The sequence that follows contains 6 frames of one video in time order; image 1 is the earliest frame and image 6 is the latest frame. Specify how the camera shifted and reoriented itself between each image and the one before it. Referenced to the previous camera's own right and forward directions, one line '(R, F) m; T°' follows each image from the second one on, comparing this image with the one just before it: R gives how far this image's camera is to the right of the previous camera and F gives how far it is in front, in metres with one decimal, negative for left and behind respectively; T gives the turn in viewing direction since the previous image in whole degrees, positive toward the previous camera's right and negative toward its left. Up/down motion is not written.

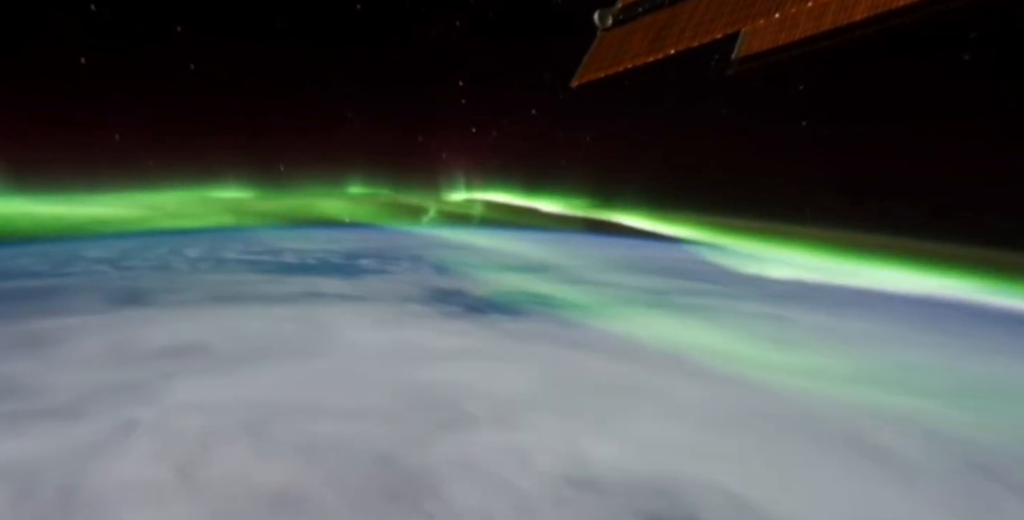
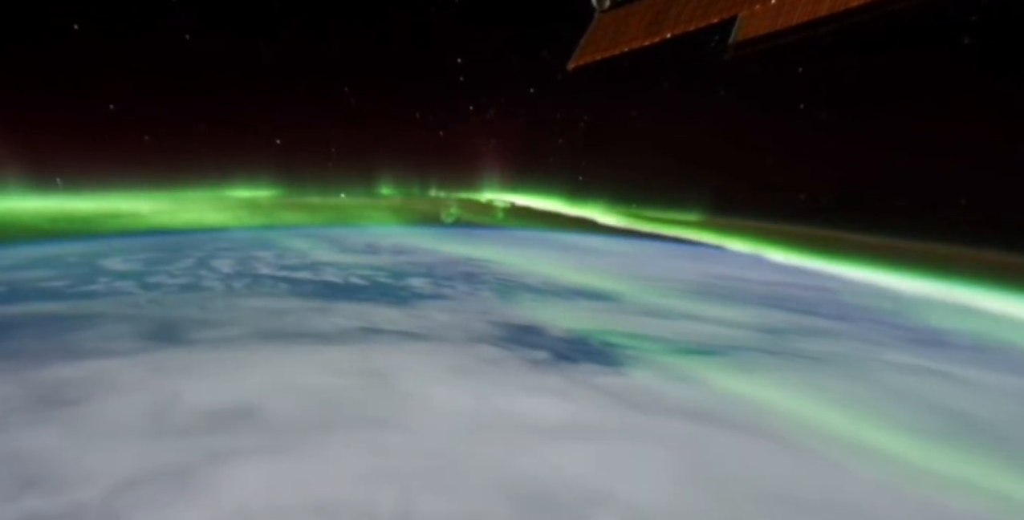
(-0.5, +0.5) m; -1°
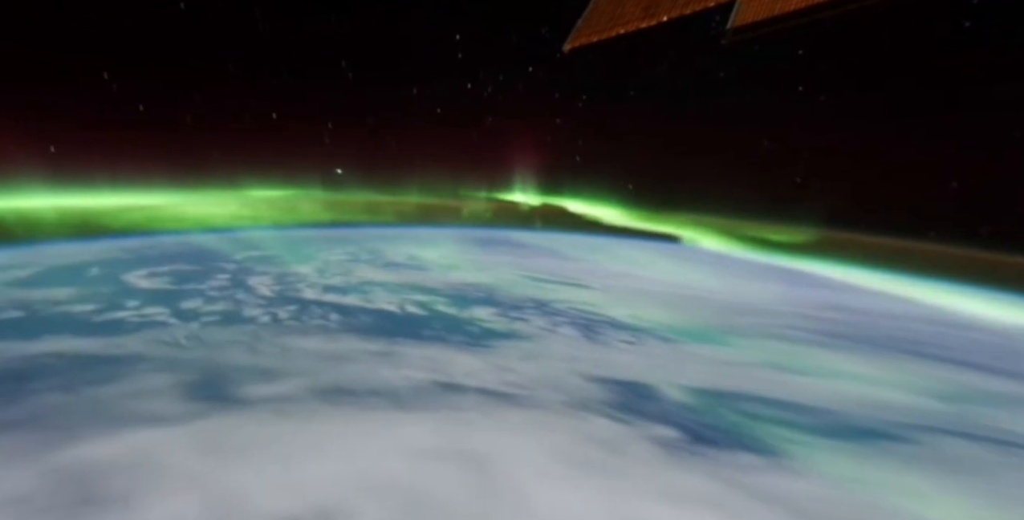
(-0.5, +0.5) m; -1°
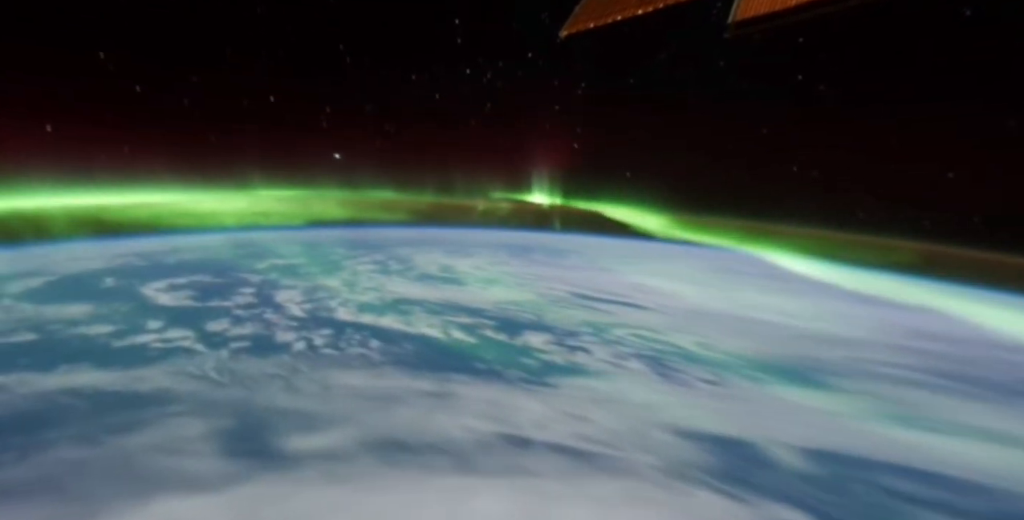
(-0.3, +0.3) m; -1°
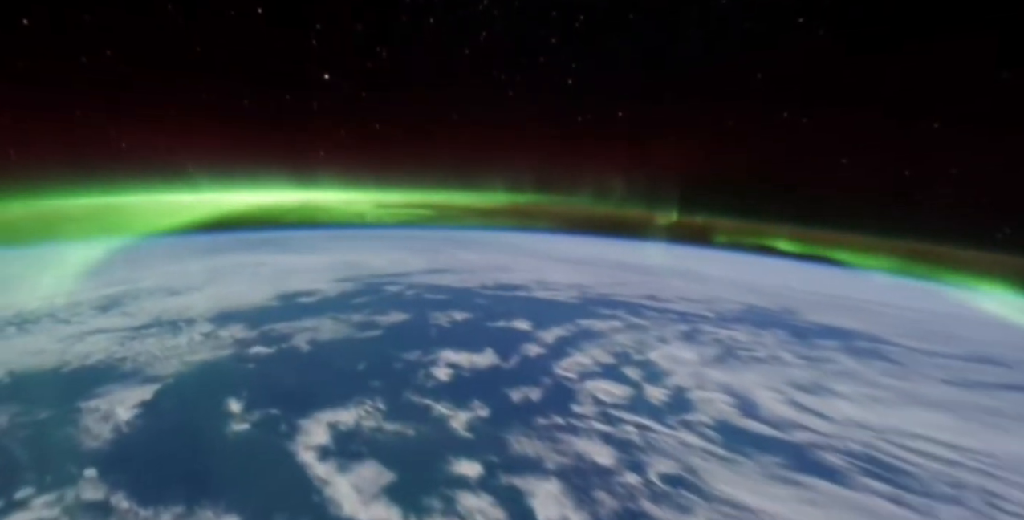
(-1.9, +1.9) m; -8°
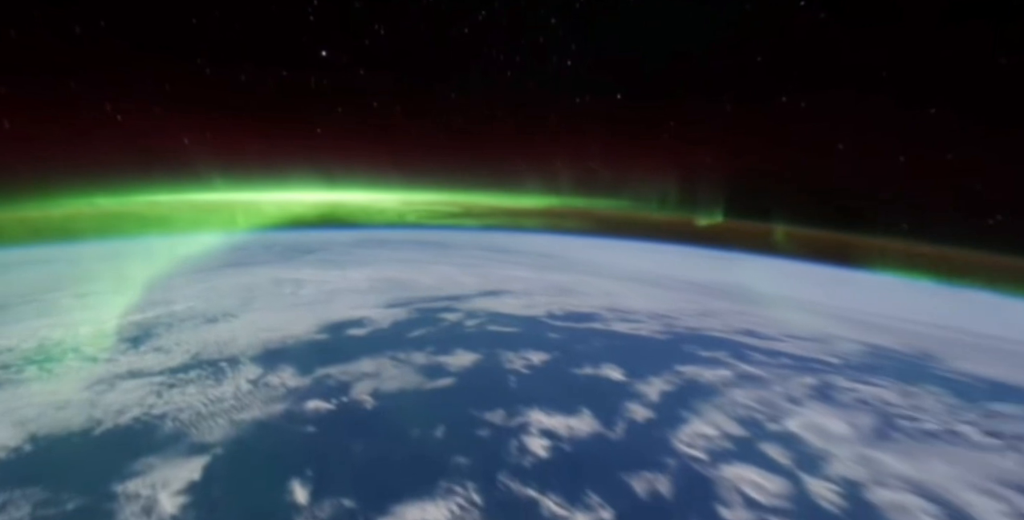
(-0.6, +0.7) m; -3°
